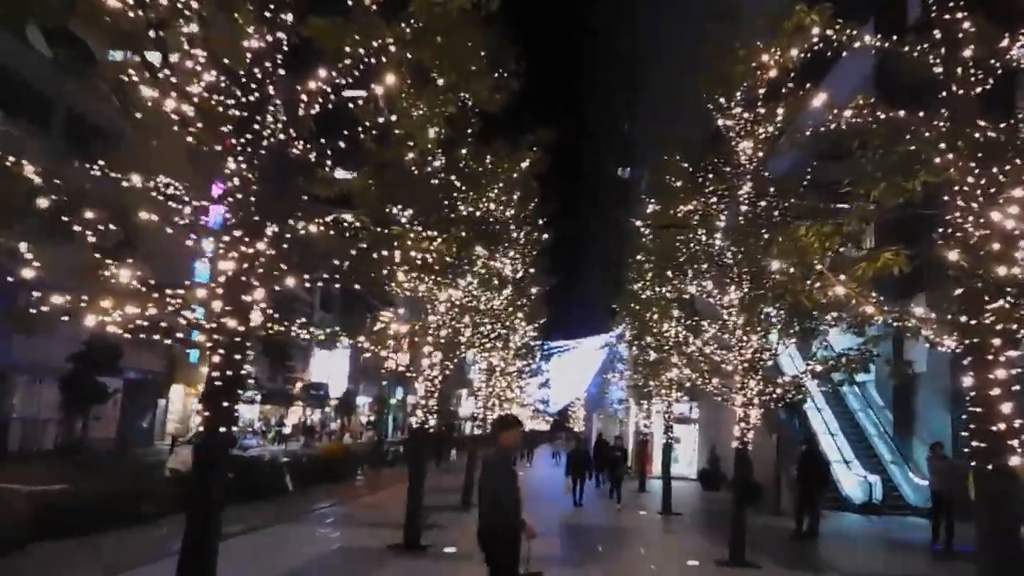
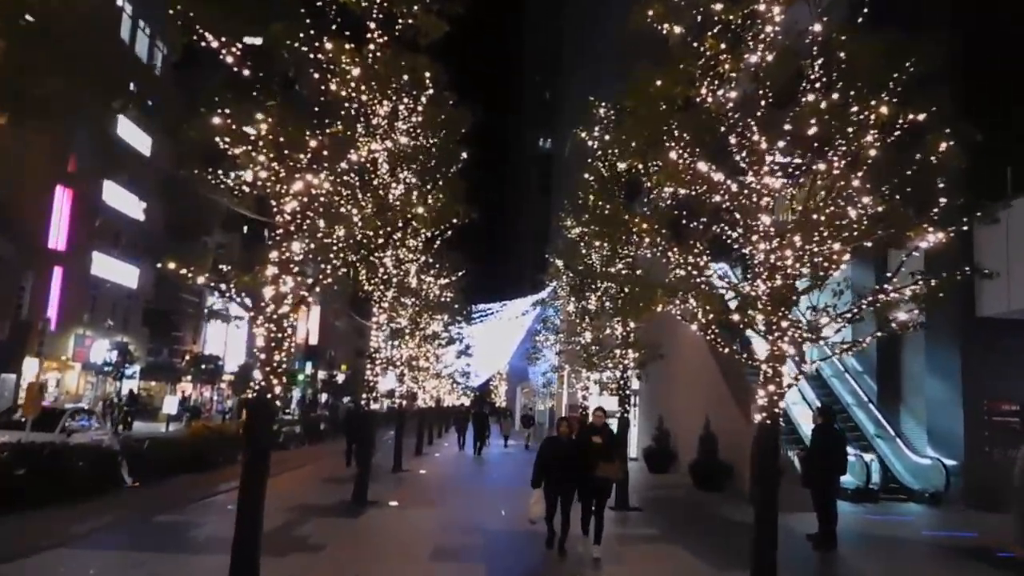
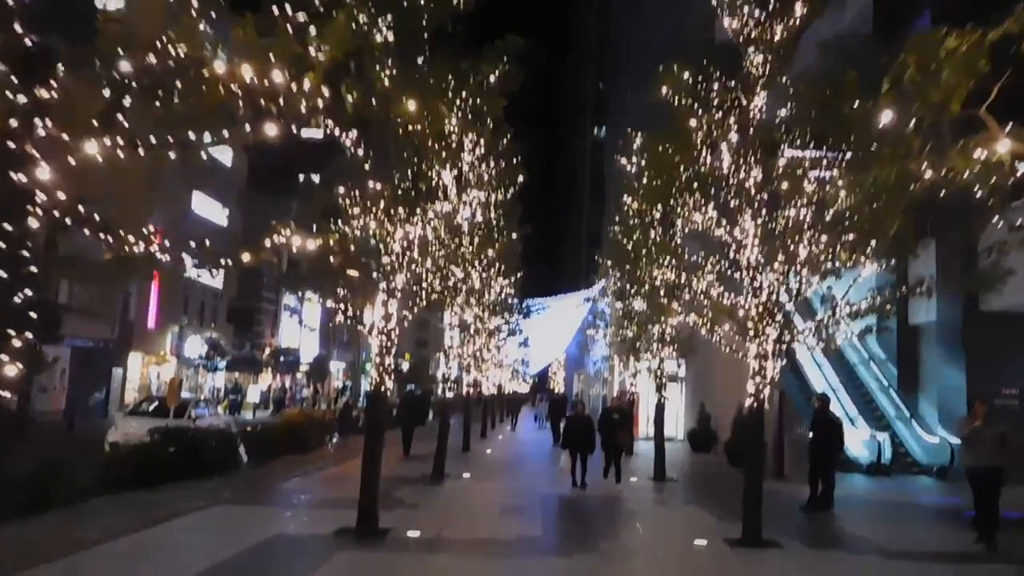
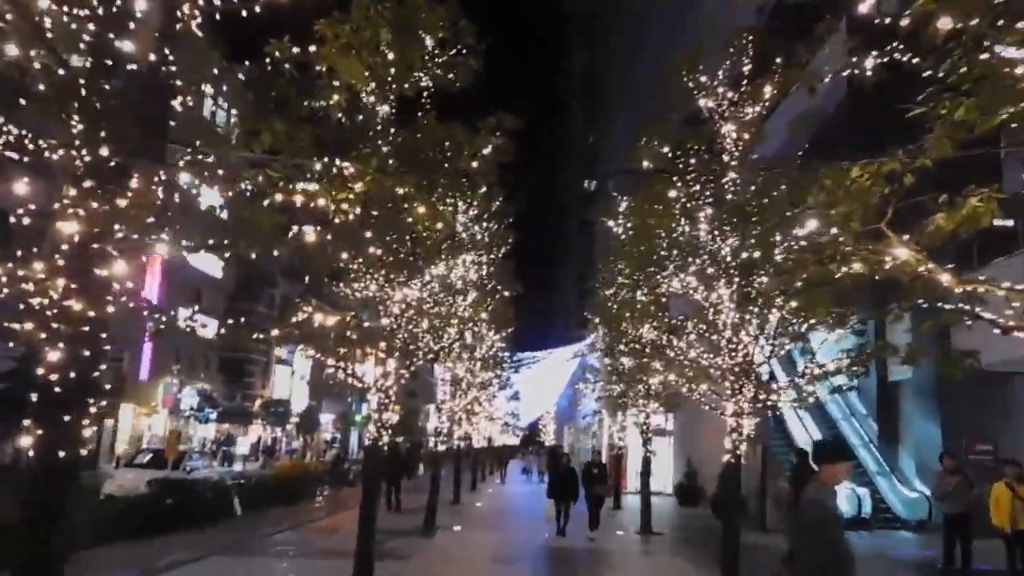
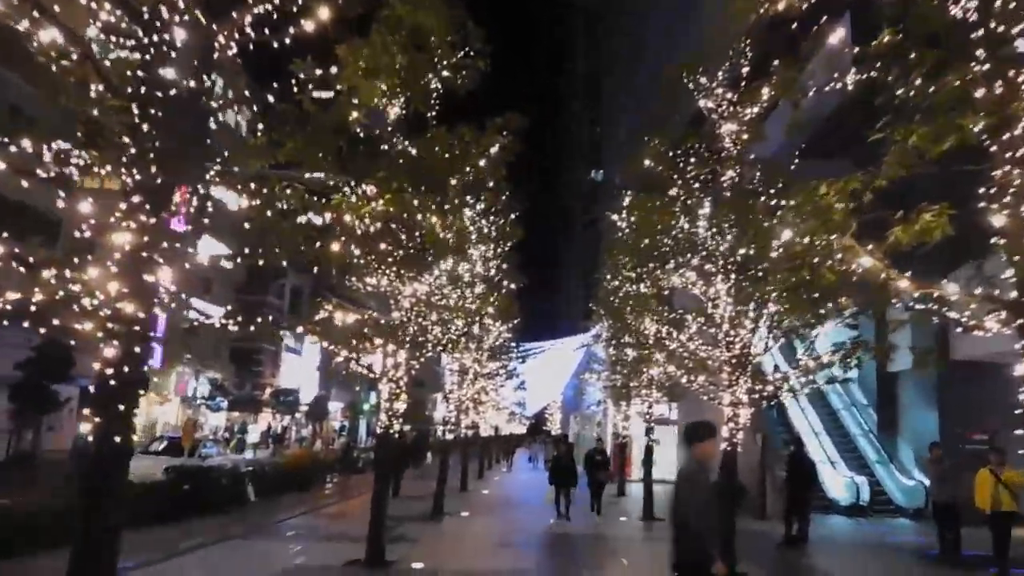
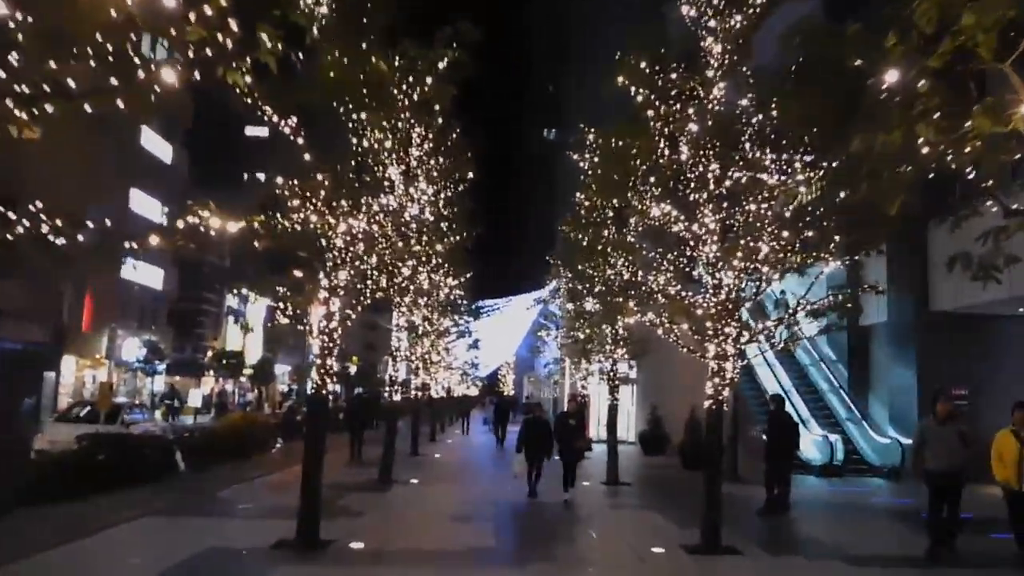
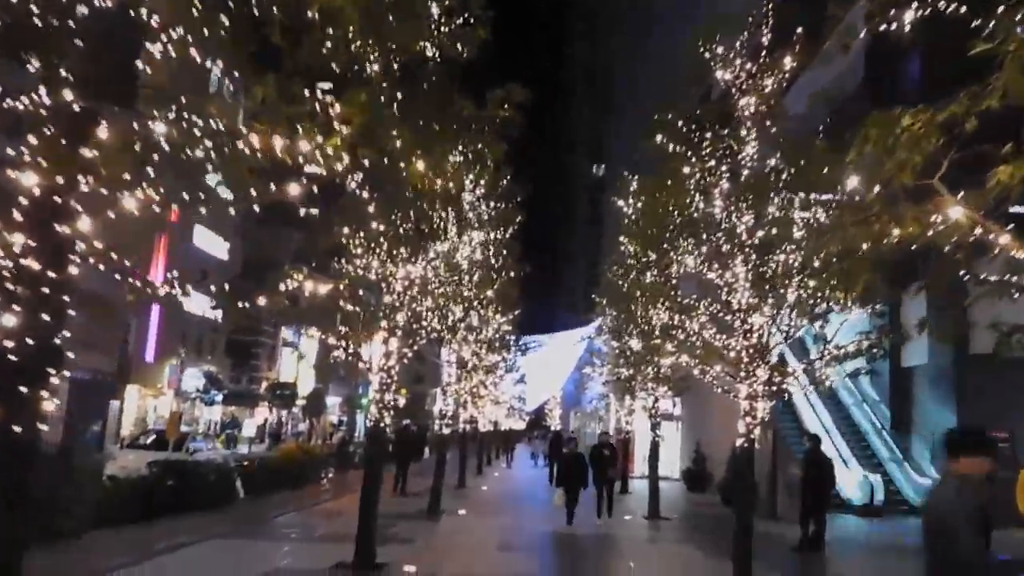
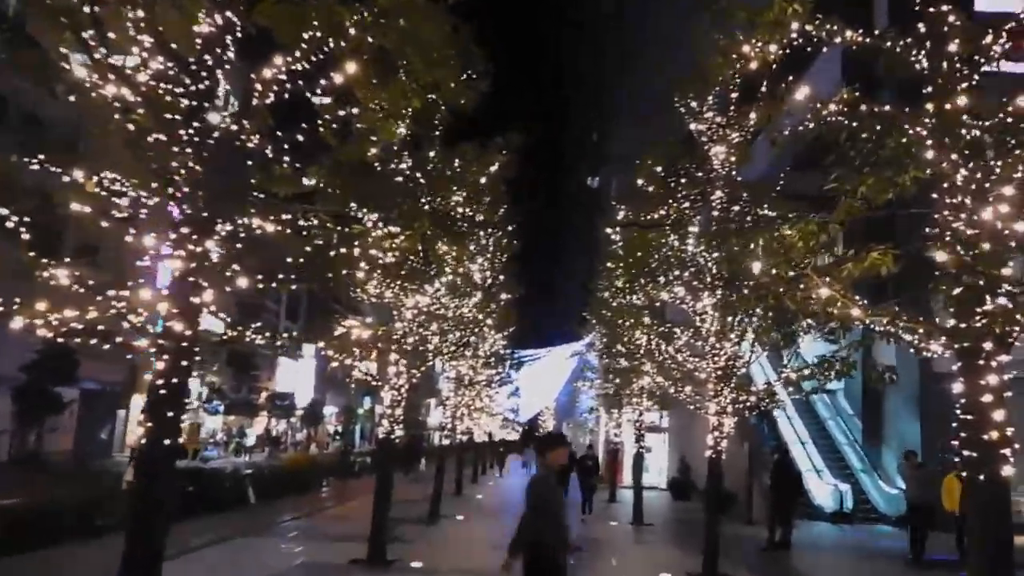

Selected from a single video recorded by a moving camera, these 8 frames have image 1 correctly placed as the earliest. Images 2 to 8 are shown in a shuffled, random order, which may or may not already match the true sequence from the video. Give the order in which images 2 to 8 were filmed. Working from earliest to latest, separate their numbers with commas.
8, 5, 4, 7, 3, 6, 2
